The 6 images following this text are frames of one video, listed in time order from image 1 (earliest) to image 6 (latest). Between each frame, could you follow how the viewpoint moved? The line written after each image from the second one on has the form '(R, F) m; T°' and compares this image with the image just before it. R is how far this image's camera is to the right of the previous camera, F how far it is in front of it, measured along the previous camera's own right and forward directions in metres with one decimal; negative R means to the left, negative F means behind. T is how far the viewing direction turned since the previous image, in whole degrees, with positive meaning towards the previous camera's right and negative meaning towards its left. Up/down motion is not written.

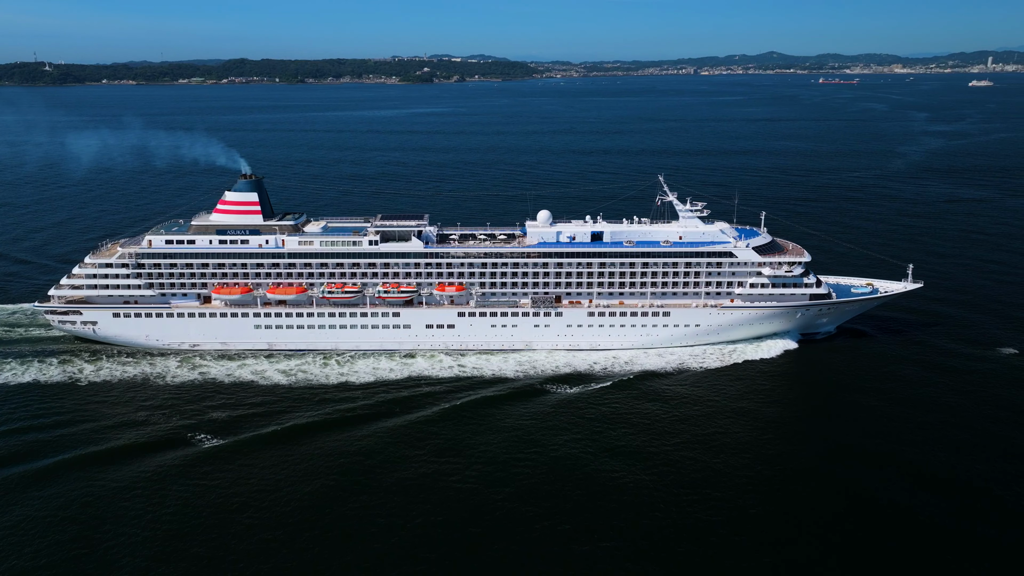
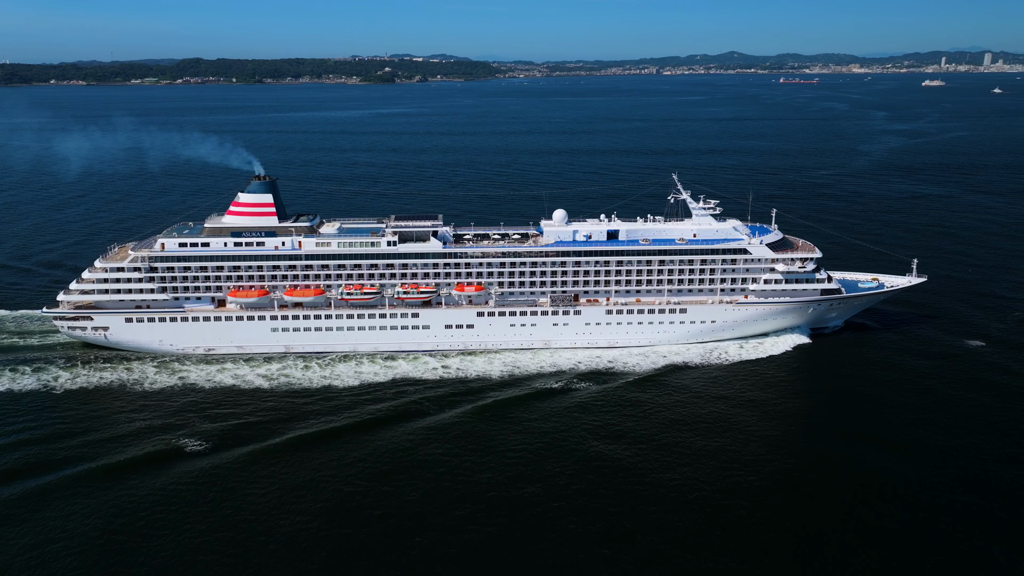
(-2.8, 0.0) m; +2°
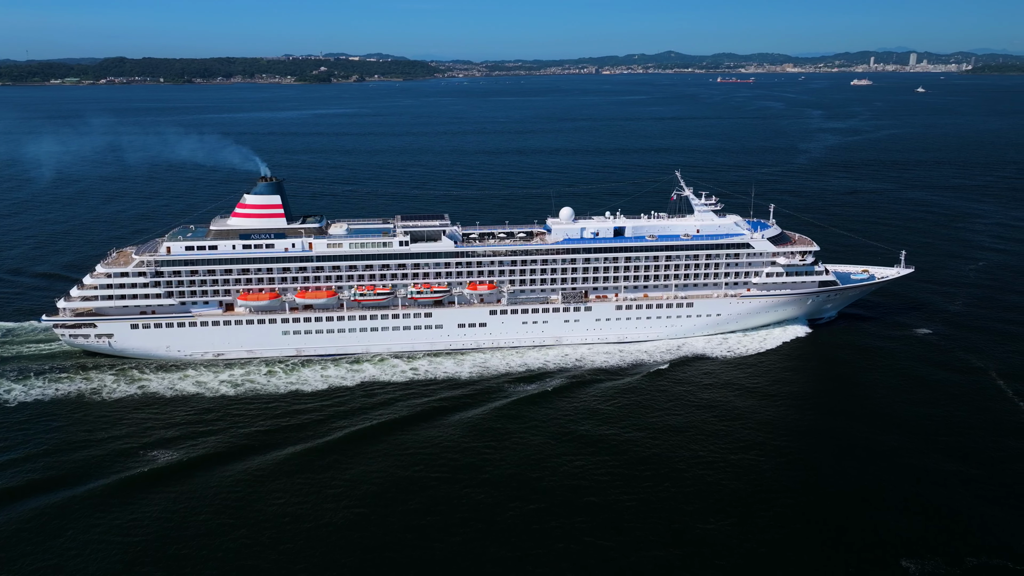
(-3.5, -0.1) m; +4°
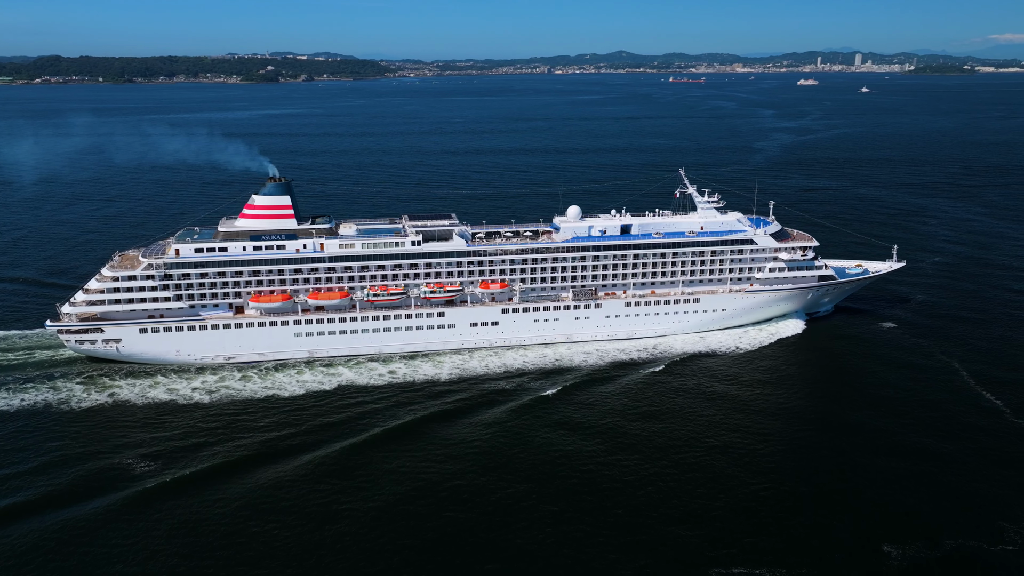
(-2.8, -0.1) m; +3°
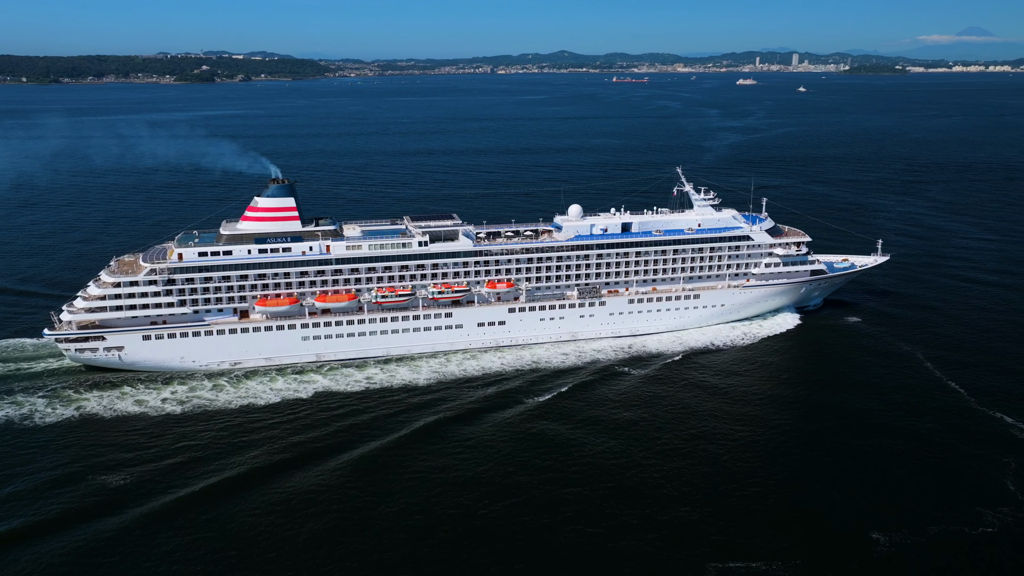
(-2.8, -0.1) m; +3°
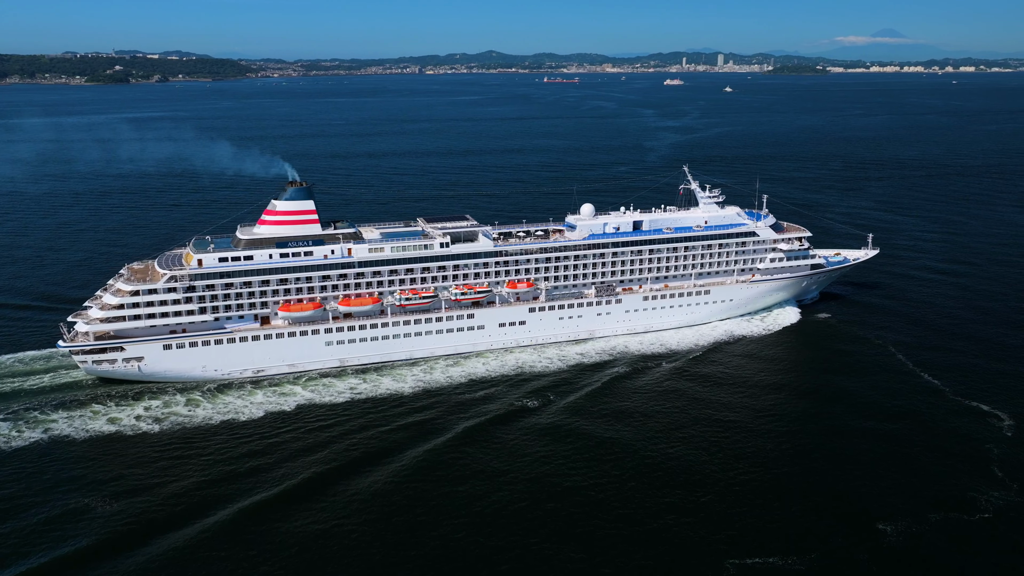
(-4.1, +0.1) m; +4°
